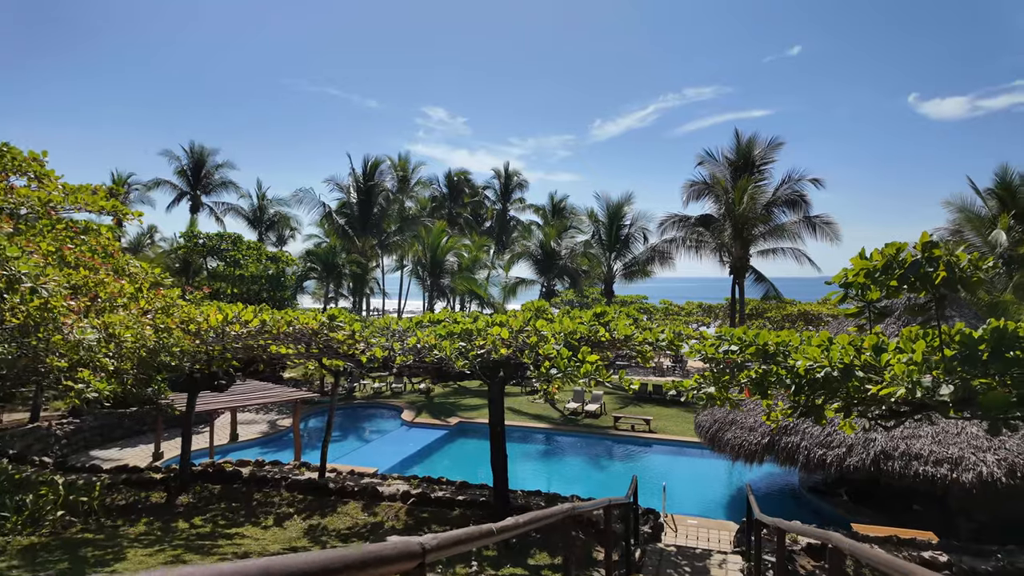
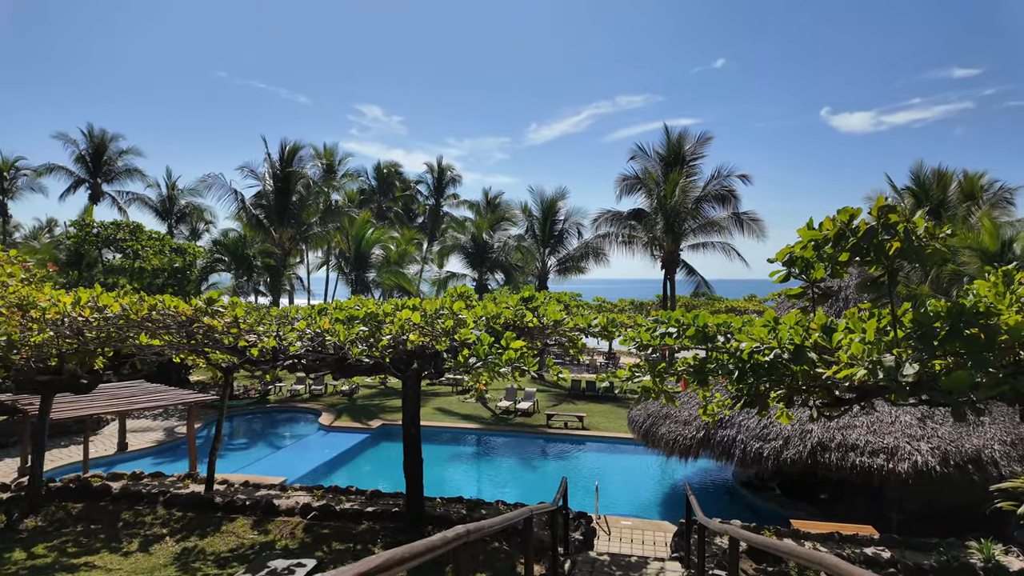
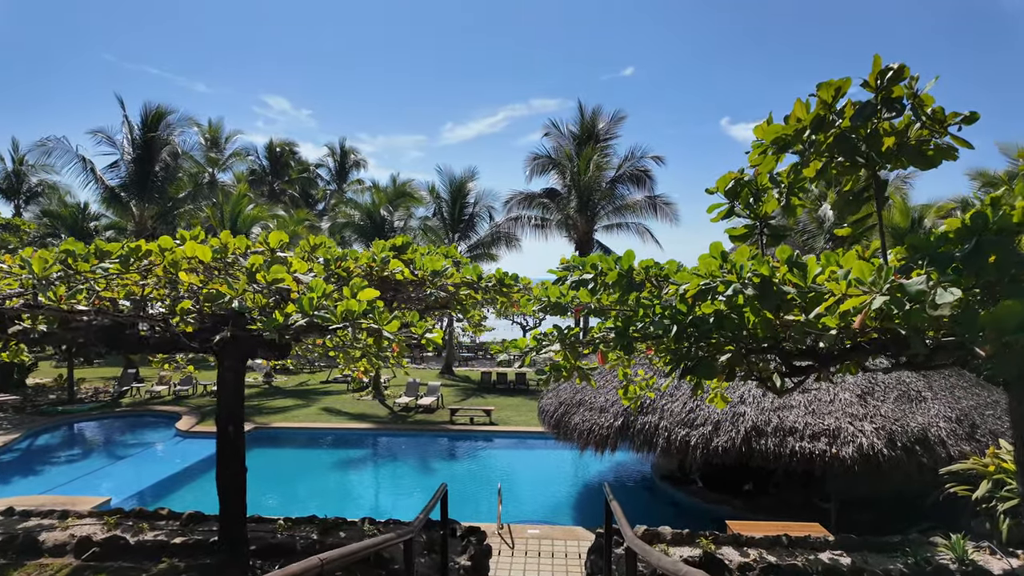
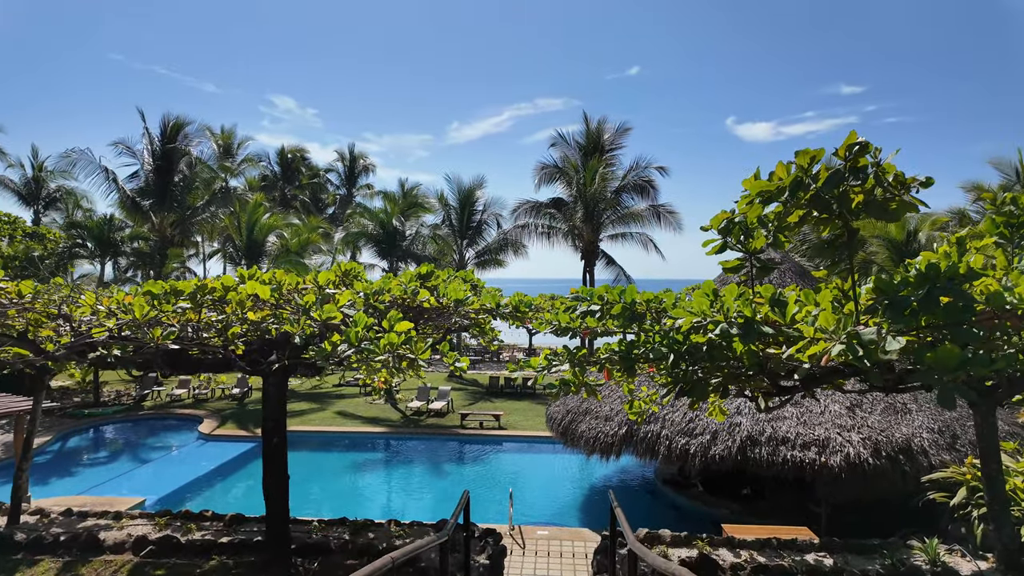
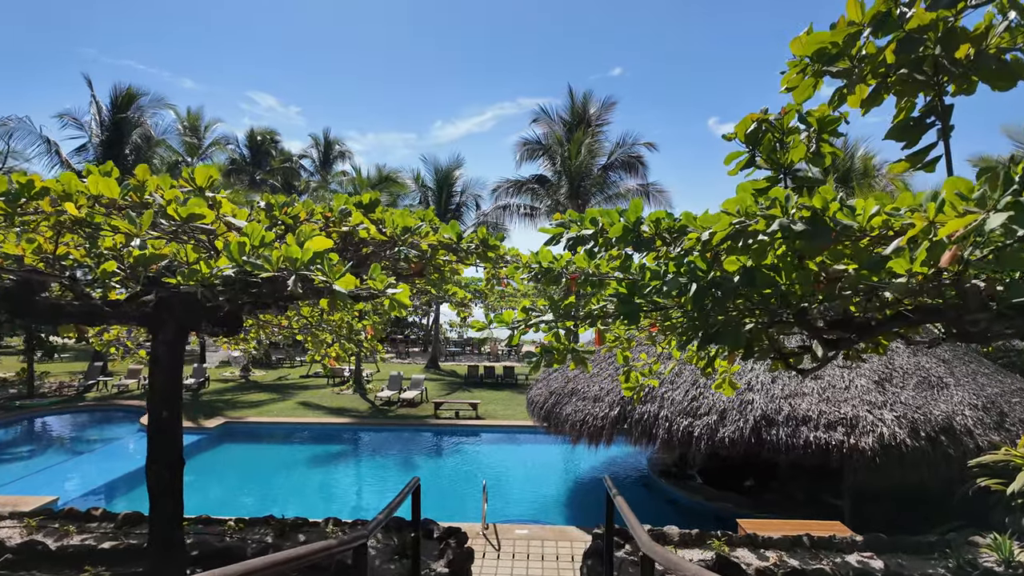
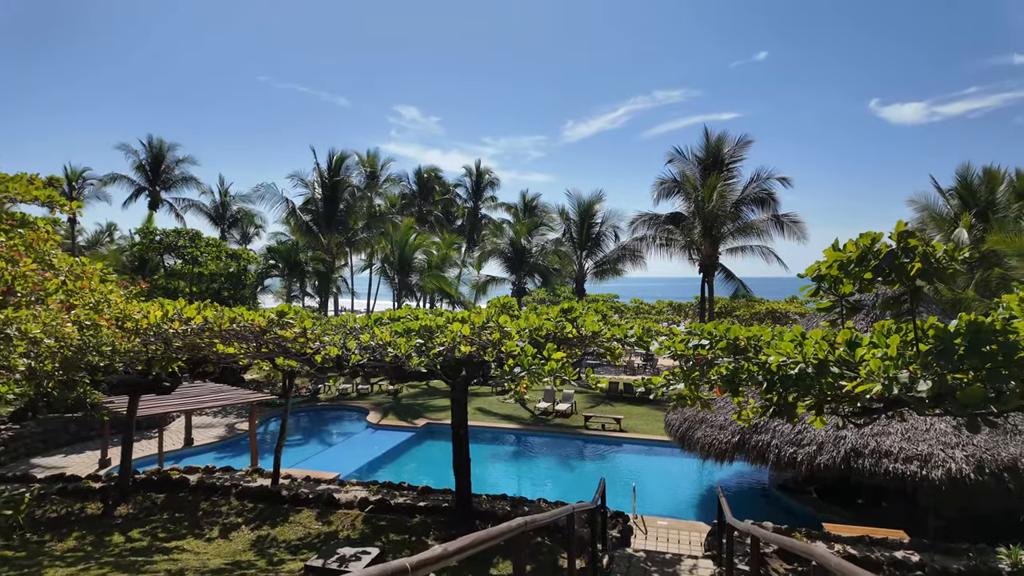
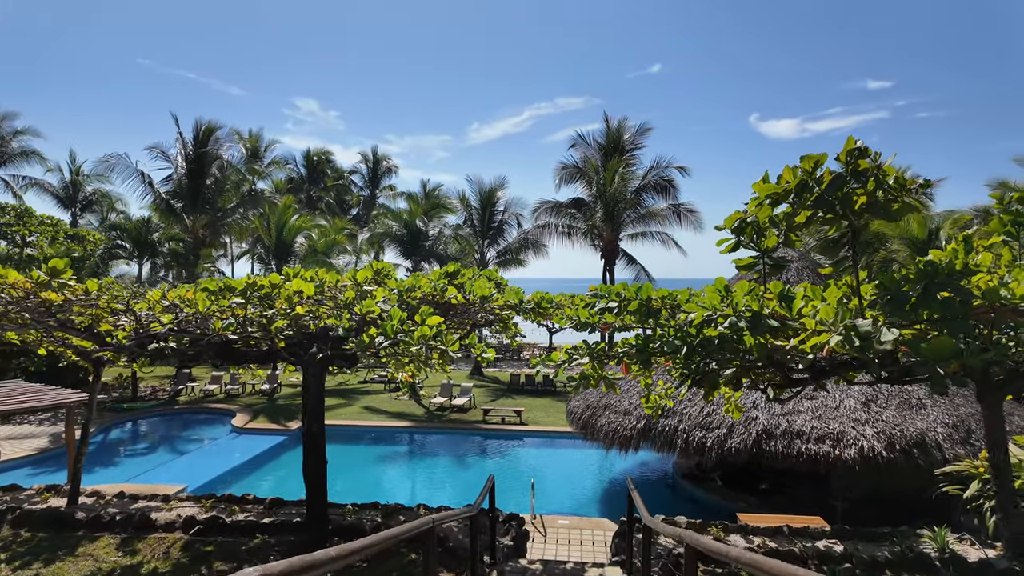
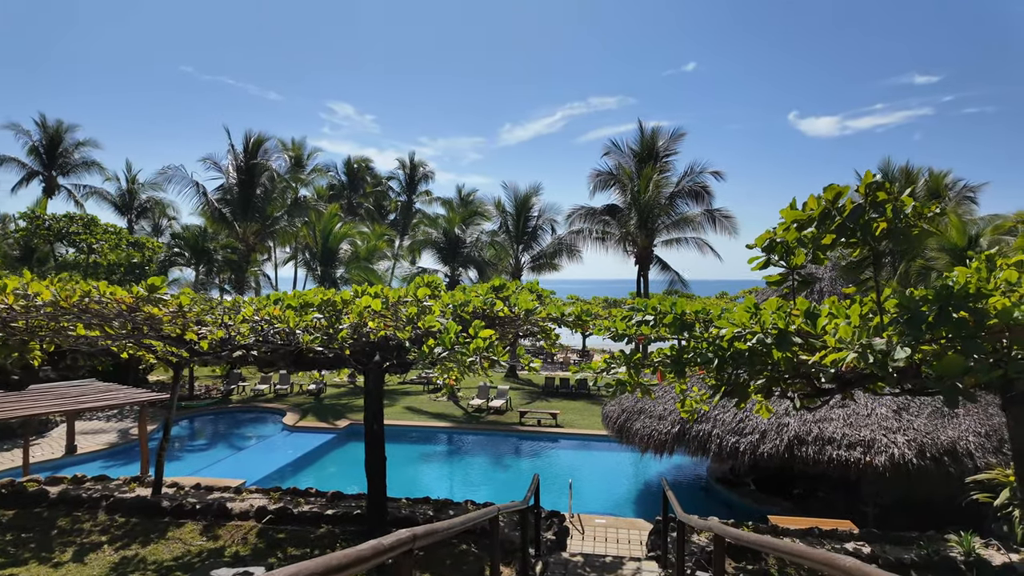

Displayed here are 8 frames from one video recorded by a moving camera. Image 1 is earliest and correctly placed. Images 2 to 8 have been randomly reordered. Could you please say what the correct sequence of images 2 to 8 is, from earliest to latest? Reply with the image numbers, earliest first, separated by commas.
6, 2, 8, 7, 4, 3, 5
